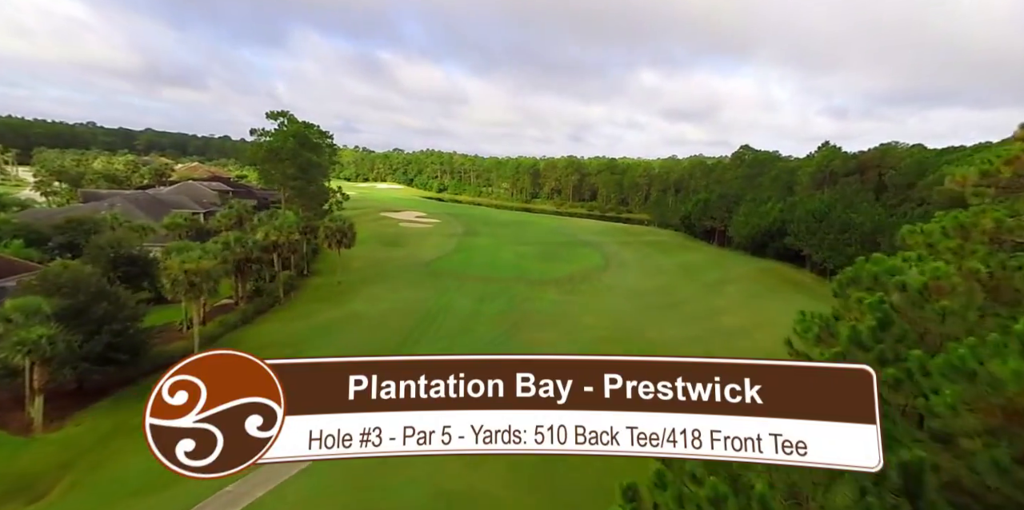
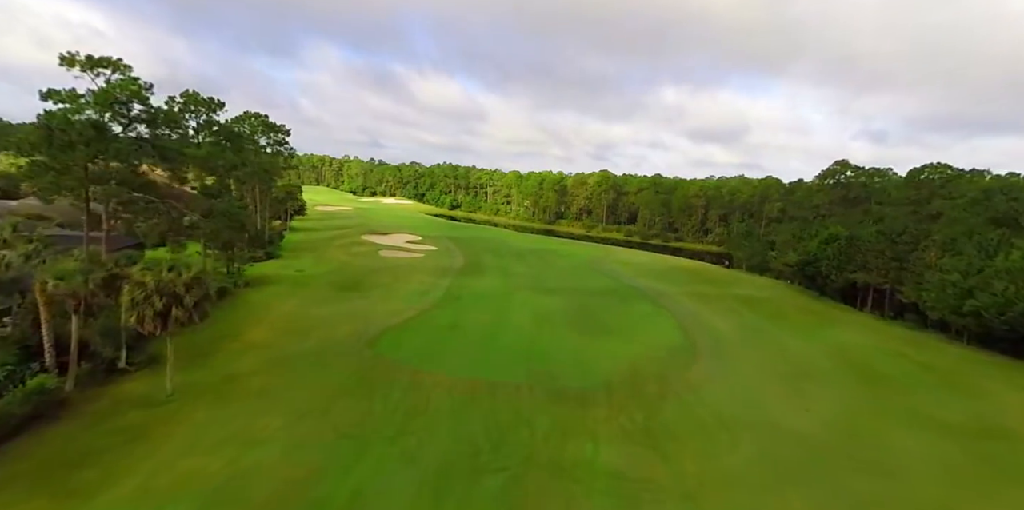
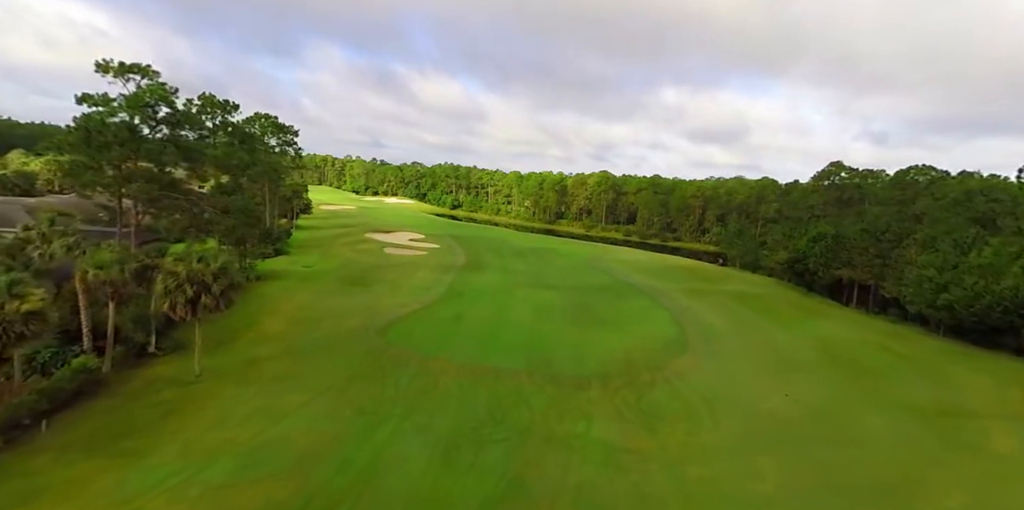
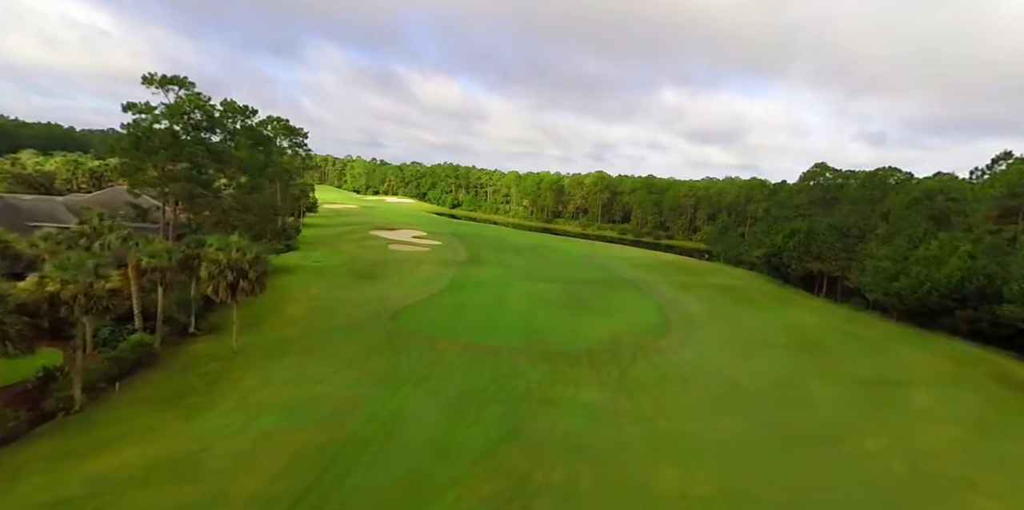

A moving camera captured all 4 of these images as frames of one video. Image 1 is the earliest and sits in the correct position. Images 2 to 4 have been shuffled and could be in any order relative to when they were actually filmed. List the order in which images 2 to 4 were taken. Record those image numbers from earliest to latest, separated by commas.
4, 3, 2
